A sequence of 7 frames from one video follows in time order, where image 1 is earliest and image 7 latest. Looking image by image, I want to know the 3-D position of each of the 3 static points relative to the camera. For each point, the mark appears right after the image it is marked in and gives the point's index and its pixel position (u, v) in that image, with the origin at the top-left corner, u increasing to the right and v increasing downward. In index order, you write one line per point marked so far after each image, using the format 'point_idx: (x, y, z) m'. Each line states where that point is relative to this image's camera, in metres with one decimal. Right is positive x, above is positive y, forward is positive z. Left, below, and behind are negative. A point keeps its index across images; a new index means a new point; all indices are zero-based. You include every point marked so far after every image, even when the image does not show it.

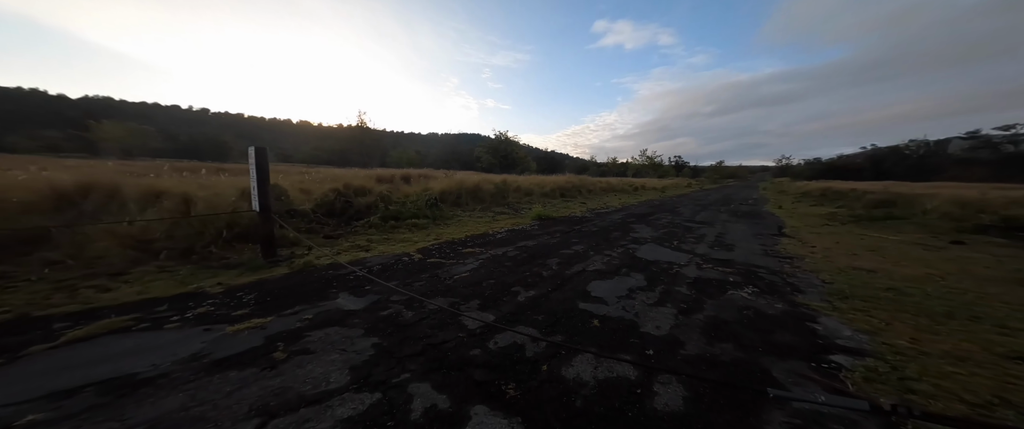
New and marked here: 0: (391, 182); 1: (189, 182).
0: (-5.0, +1.6, +12.9) m
1: (-7.5, +0.9, +7.4) m
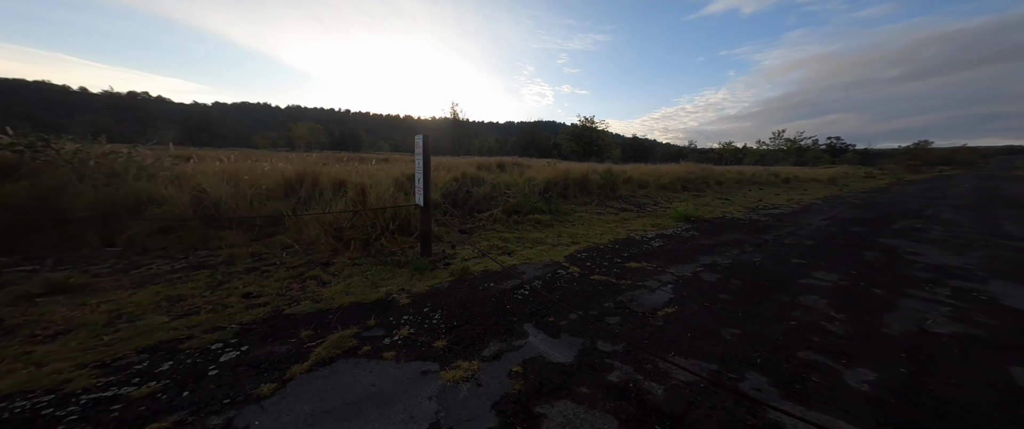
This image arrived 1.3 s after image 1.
0: (-0.5, +1.9, +12.5) m
1: (-4.3, +1.1, +7.8) m
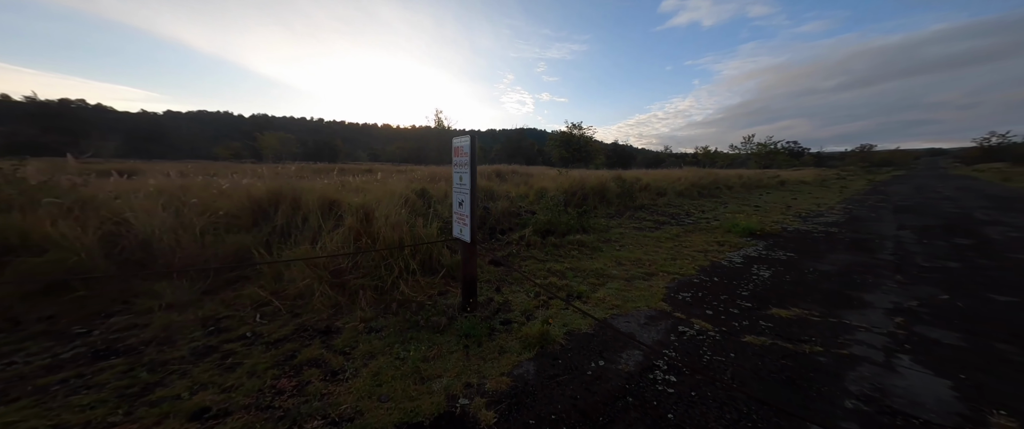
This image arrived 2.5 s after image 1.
0: (-0.3, +1.3, +11.1) m
1: (-3.7, +0.6, +6.2) m
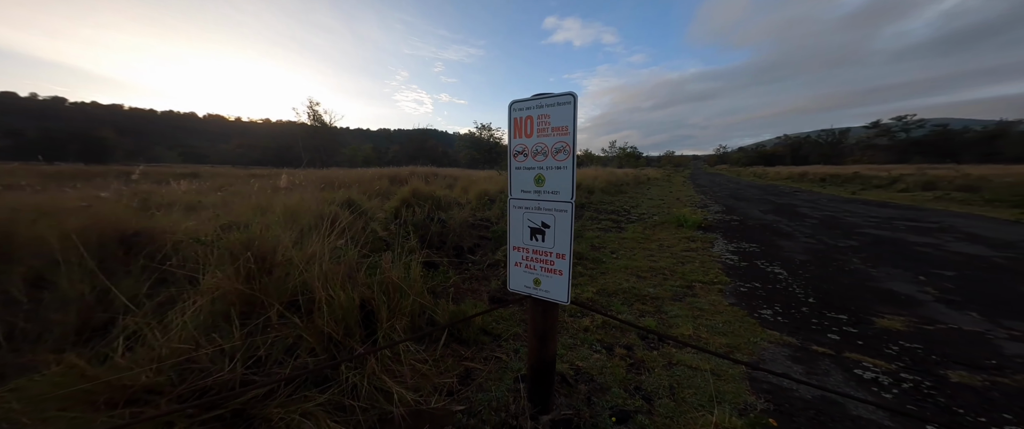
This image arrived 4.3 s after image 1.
0: (-2.7, +1.0, +9.0) m
1: (-3.9, +0.1, +3.1) m
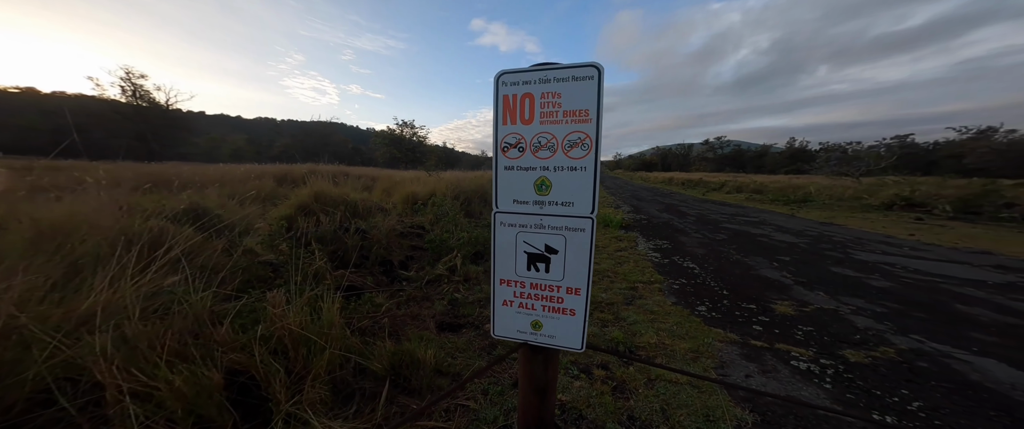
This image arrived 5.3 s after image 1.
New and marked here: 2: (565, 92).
0: (-4.6, +0.8, +7.6) m
1: (-4.1, 0.0, +1.6) m
2: (+0.2, +0.5, +1.2) m
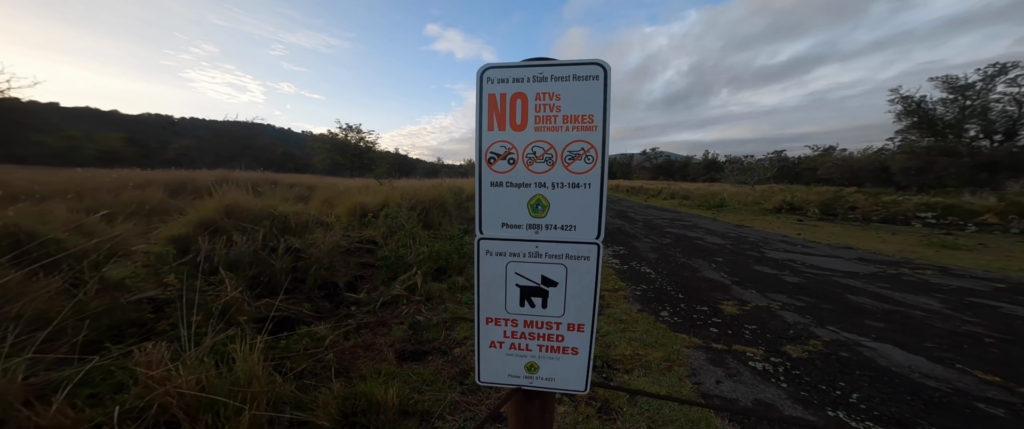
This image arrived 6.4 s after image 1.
0: (-5.5, +0.5, +6.7) m
1: (-4.1, -0.2, +0.8) m
2: (+0.2, +0.4, +1.1) m
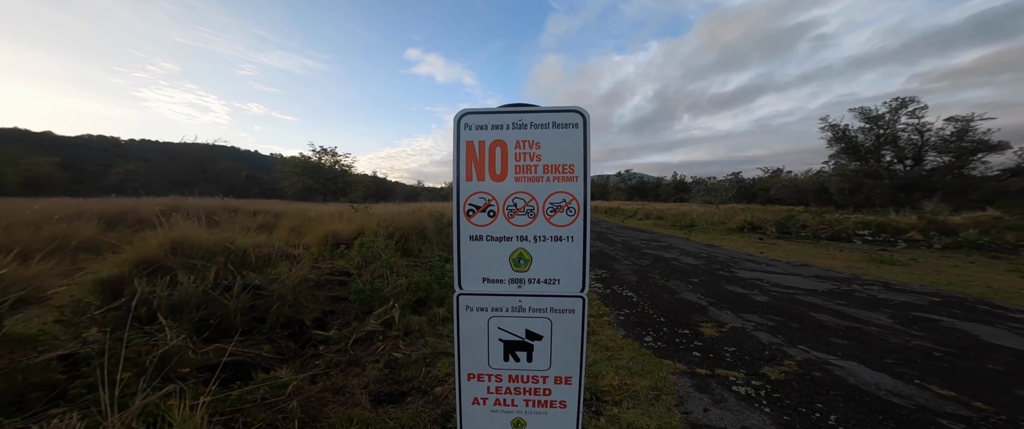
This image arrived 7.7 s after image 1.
0: (-5.9, 0.0, +6.2) m
1: (-4.1, -0.3, +0.5) m
2: (+0.2, +0.3, +1.0) m
